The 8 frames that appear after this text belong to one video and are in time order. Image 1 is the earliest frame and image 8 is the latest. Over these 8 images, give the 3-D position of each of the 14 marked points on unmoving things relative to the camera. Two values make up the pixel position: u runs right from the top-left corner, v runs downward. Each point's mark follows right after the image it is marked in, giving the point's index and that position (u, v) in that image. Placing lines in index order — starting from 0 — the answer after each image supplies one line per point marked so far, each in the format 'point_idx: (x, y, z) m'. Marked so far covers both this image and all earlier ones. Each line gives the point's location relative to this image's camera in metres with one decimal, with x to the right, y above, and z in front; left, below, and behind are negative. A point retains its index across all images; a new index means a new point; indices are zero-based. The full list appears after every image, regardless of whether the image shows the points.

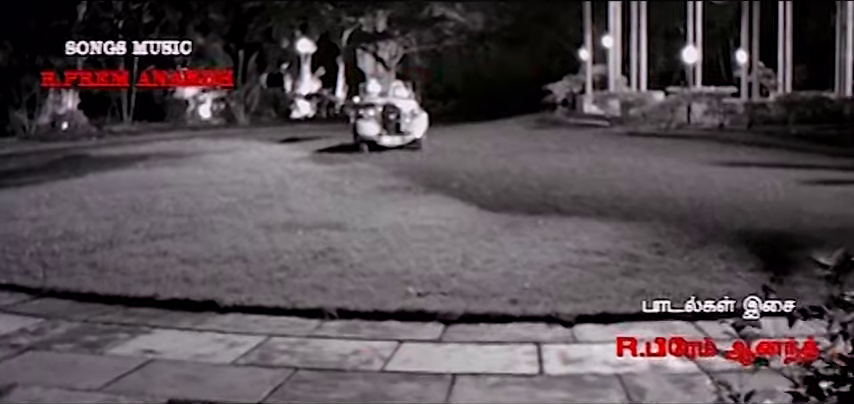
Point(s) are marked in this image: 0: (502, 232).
0: (+0.5, -0.2, +9.8) m
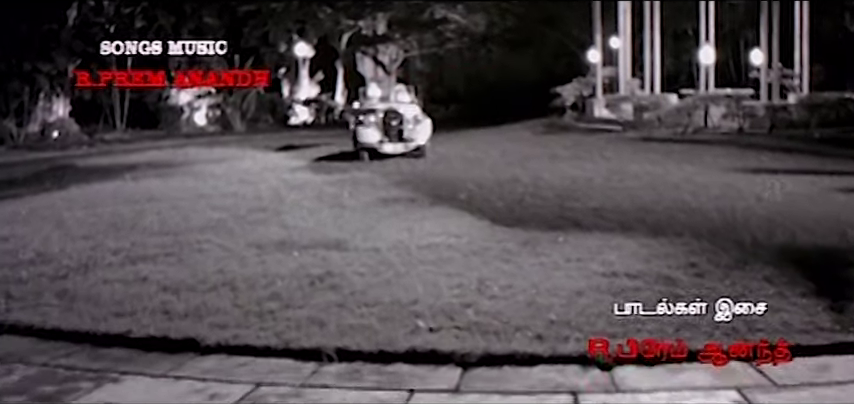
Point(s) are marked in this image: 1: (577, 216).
0: (+0.5, -0.3, +8.9) m
1: (+1.1, -0.1, +10.6) m
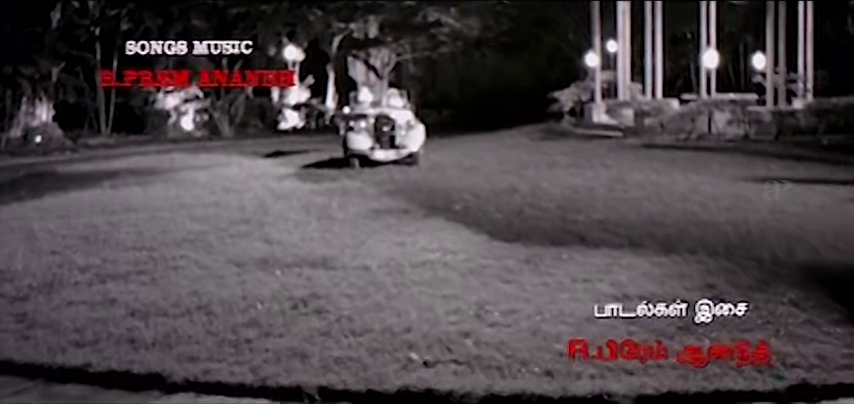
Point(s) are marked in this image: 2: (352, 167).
0: (+0.5, -0.4, +8.2) m
1: (+1.0, -0.2, +9.9) m
2: (-0.8, +0.4, +16.7) m
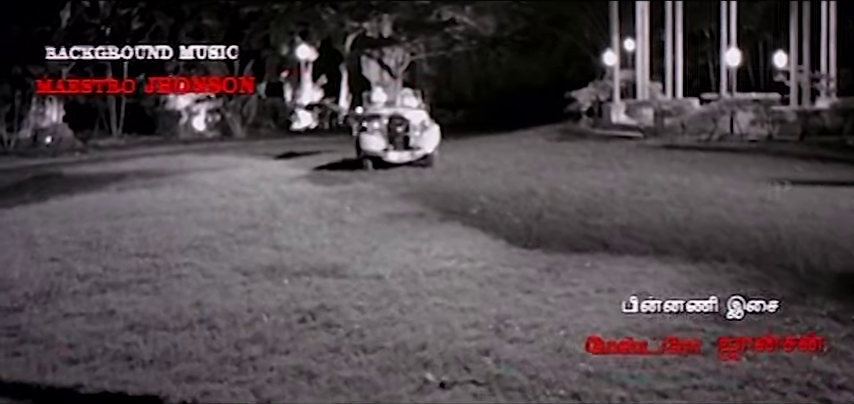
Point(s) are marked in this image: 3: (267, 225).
0: (+0.6, -0.4, +7.8) m
1: (+1.1, -0.2, +9.5) m
2: (-0.7, +0.4, +16.3) m
3: (-1.2, -0.2, +10.8) m
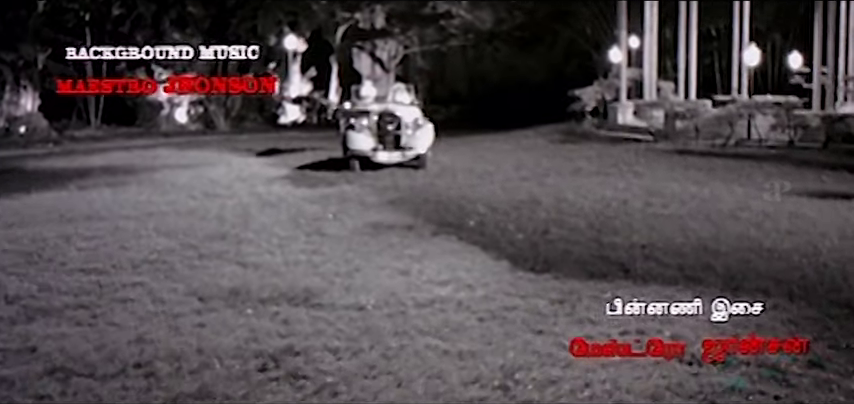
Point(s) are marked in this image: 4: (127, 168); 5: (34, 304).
0: (+0.6, -0.5, +6.5) m
1: (+1.1, -0.3, +8.2) m
2: (-0.8, +0.3, +15.0) m
3: (-1.2, -0.2, +9.5) m
4: (-3.2, +0.4, +15.7) m
5: (-1.8, -0.5, +6.9) m
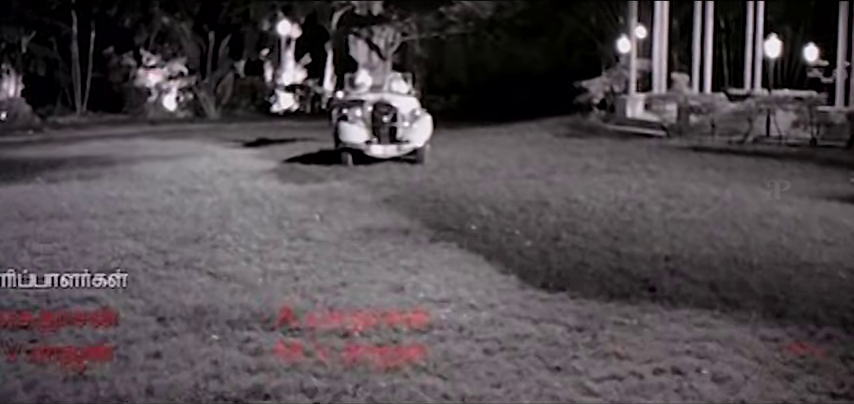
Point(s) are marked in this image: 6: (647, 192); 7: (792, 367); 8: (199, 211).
0: (+0.5, -0.5, +5.5) m
1: (+1.1, -0.3, +7.3) m
2: (-0.8, +0.4, +14.0) m
3: (-1.2, -0.2, +8.6) m
4: (-3.2, +0.4, +14.7) m
5: (-1.8, -0.5, +5.9) m
6: (+1.6, +0.1, +11.1) m
7: (+1.3, -0.6, +5.2) m
8: (-1.5, -0.1, +9.9) m
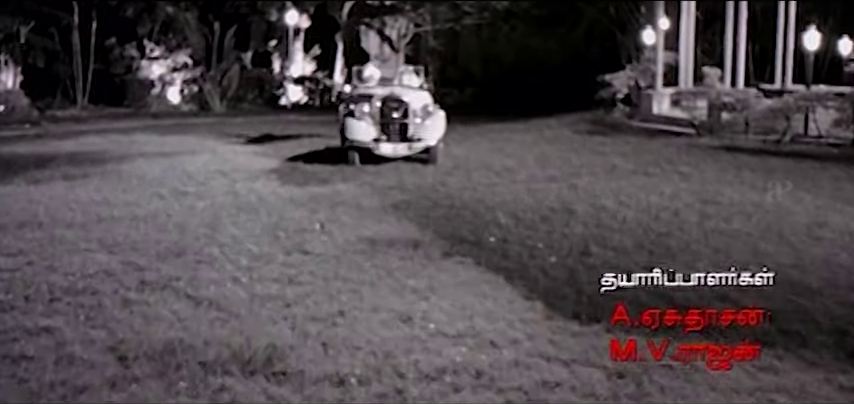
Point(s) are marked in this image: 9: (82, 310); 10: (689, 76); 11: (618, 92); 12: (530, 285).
0: (+0.6, -0.6, +4.6) m
1: (+1.1, -0.4, +6.3) m
2: (-0.7, +0.4, +13.1) m
3: (-1.2, -0.3, +7.6) m
4: (-3.1, +0.4, +13.8) m
5: (-1.8, -0.5, +5.0) m
6: (+1.7, 0.0, +10.1) m
7: (+1.3, -0.7, +4.2) m
8: (-1.5, -0.1, +9.0) m
9: (-1.4, -0.4, +6.0) m
10: (+3.3, +1.6, +18.6) m
11: (+2.4, +1.4, +18.6) m
12: (+0.5, -0.4, +6.6) m
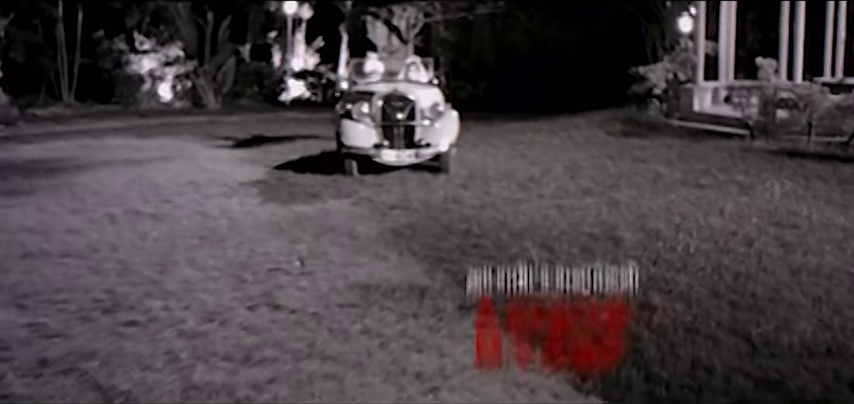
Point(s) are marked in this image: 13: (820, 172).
0: (+0.6, -0.8, +2.7) m
1: (+1.1, -0.6, +4.4) m
2: (-0.6, +0.2, +11.2) m
3: (-1.1, -0.4, +5.8) m
4: (-3.0, +0.3, +11.9) m
5: (-1.8, -0.7, +3.1) m
6: (+1.8, -0.1, +8.2) m
7: (+1.3, -0.8, +2.3) m
8: (-1.4, -0.3, +7.1) m
9: (-1.4, -0.6, +4.2) m
10: (+3.4, +1.5, +16.7) m
11: (+2.5, +1.3, +16.7) m
12: (+0.5, -0.5, +4.7) m
13: (+2.7, +0.2, +10.1) m
